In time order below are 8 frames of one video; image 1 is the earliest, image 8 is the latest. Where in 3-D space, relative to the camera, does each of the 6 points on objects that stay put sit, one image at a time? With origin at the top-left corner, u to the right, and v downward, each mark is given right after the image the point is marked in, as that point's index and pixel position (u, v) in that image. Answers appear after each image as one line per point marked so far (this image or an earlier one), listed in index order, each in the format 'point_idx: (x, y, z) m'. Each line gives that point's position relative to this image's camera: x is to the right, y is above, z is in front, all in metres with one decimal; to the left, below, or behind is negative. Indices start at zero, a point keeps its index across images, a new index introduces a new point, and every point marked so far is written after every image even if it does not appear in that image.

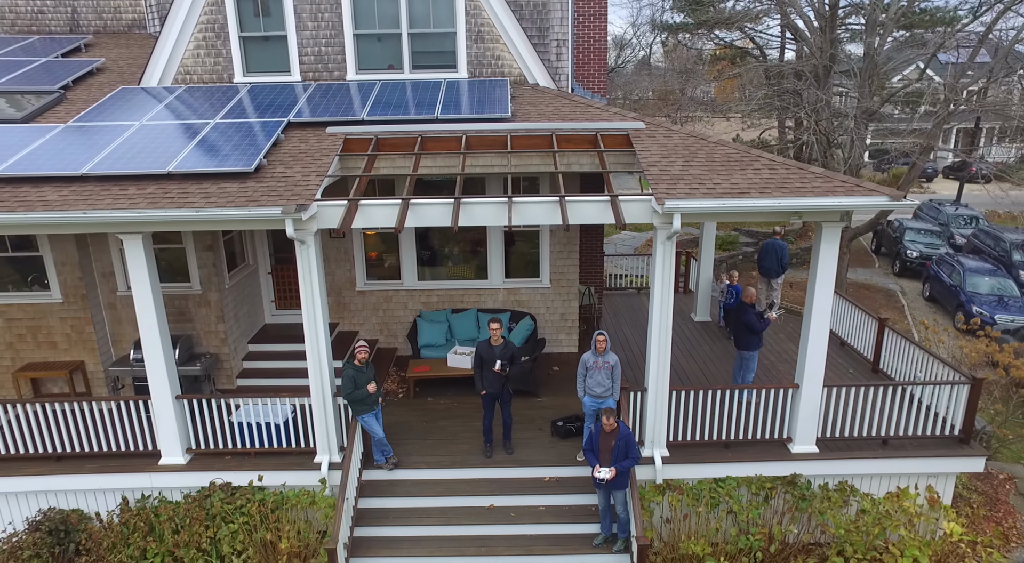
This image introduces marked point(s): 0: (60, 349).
0: (-6.0, -0.9, +8.6) m
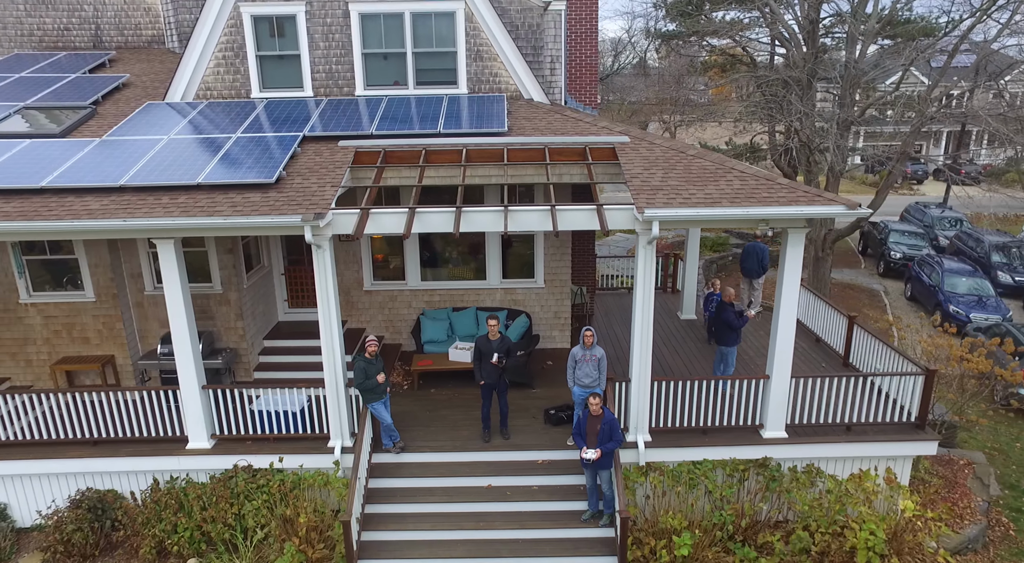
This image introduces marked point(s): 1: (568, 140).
0: (-6.0, -0.9, +9.4) m
1: (+0.8, +1.9, +8.9) m
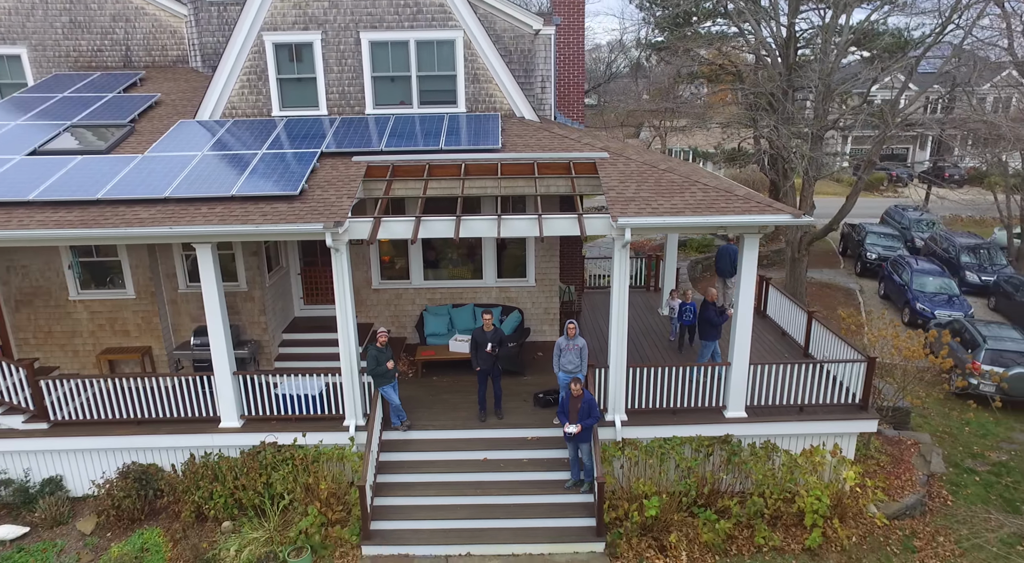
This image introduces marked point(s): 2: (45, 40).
0: (-6.1, -0.9, +10.5) m
1: (+0.7, +1.9, +10.1) m
2: (-9.4, +4.9, +13.2) m
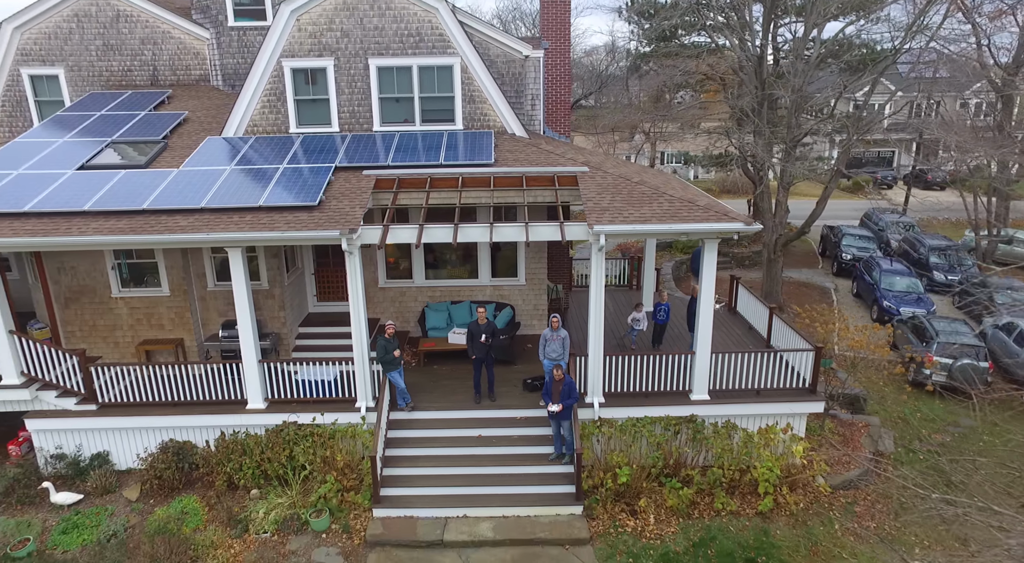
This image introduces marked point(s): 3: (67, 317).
0: (-6.3, -0.8, +11.9) m
1: (+0.5, +2.0, +11.4) m
2: (-9.6, +4.9, +14.5) m
3: (-8.0, -0.6, +11.7) m
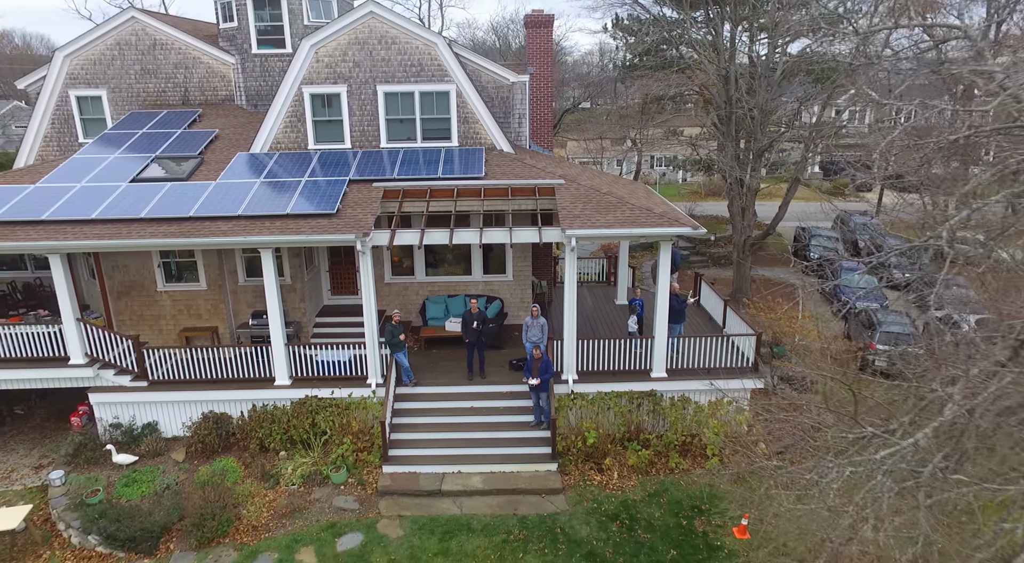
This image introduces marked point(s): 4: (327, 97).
0: (-6.5, -0.8, +13.8) m
1: (+0.3, +2.0, +13.4) m
2: (-9.8, +5.0, +16.5) m
3: (-8.2, -0.5, +13.7) m
4: (-4.1, +4.1, +14.4) m
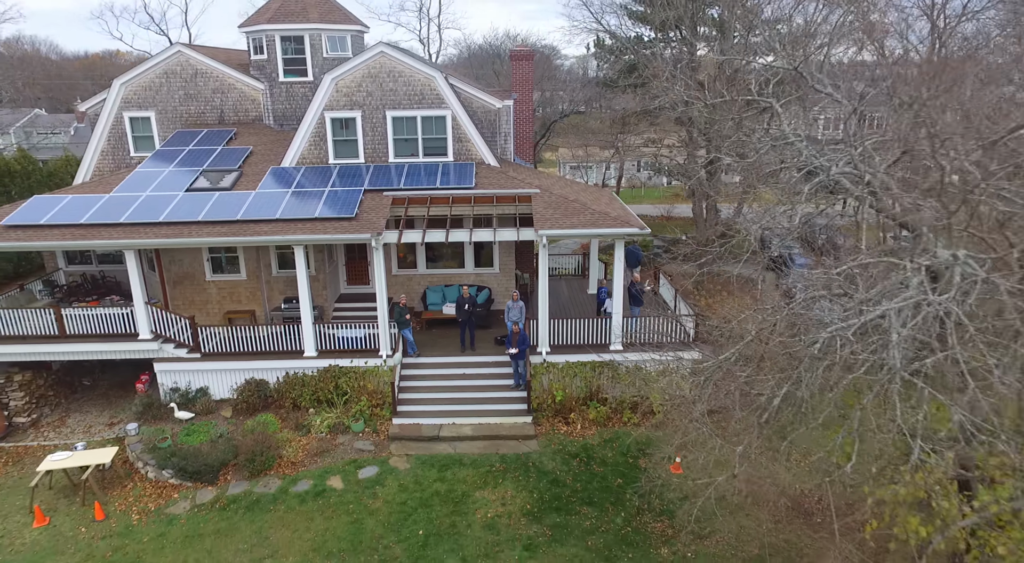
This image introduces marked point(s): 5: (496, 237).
0: (-6.9, -0.5, +16.7) m
1: (-0.1, +2.3, +16.4) m
2: (-10.2, +5.2, +19.4) m
3: (-8.6, -0.3, +16.6) m
4: (-4.4, +4.3, +17.3) m
5: (-0.4, +1.0, +15.1) m
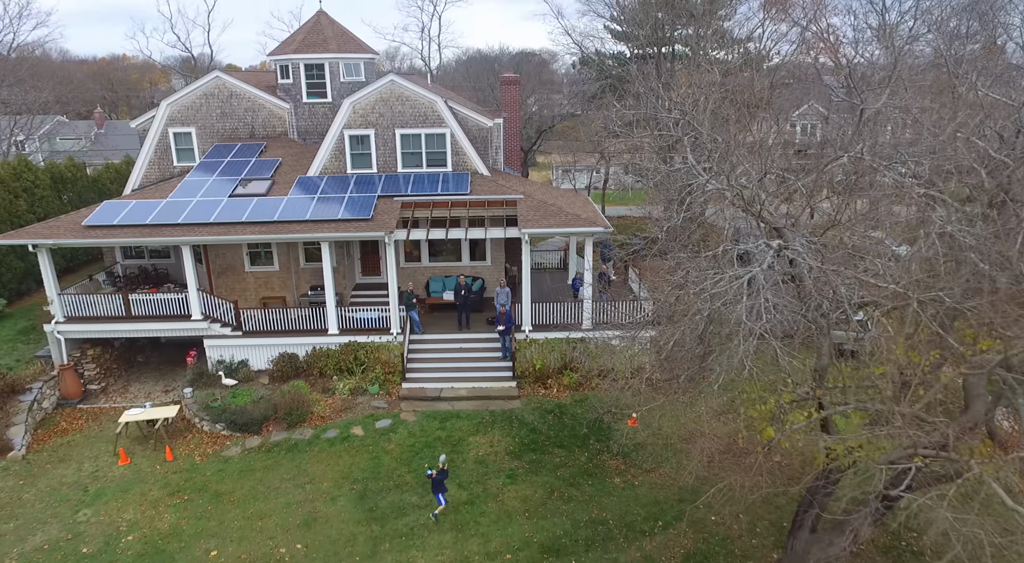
0: (-7.2, -0.3, +20.0) m
1: (-0.4, +2.6, +19.6) m
2: (-10.6, +5.5, +22.6) m
3: (-8.9, 0.0, +19.8) m
4: (-4.8, +4.5, +20.5) m
5: (-0.7, +1.3, +18.3) m
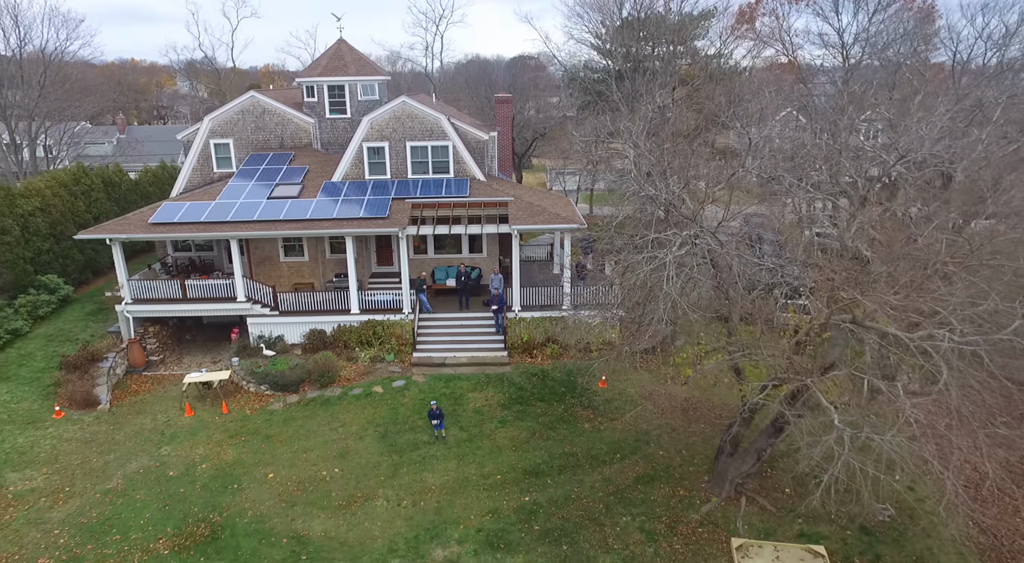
0: (-7.5, +0.1, +23.7) m
1: (-0.7, +3.0, +23.3) m
2: (-10.9, +5.9, +26.3) m
3: (-9.2, +0.4, +23.6) m
4: (-5.1, +5.0, +24.2) m
5: (-1.0, +1.7, +22.1) m
